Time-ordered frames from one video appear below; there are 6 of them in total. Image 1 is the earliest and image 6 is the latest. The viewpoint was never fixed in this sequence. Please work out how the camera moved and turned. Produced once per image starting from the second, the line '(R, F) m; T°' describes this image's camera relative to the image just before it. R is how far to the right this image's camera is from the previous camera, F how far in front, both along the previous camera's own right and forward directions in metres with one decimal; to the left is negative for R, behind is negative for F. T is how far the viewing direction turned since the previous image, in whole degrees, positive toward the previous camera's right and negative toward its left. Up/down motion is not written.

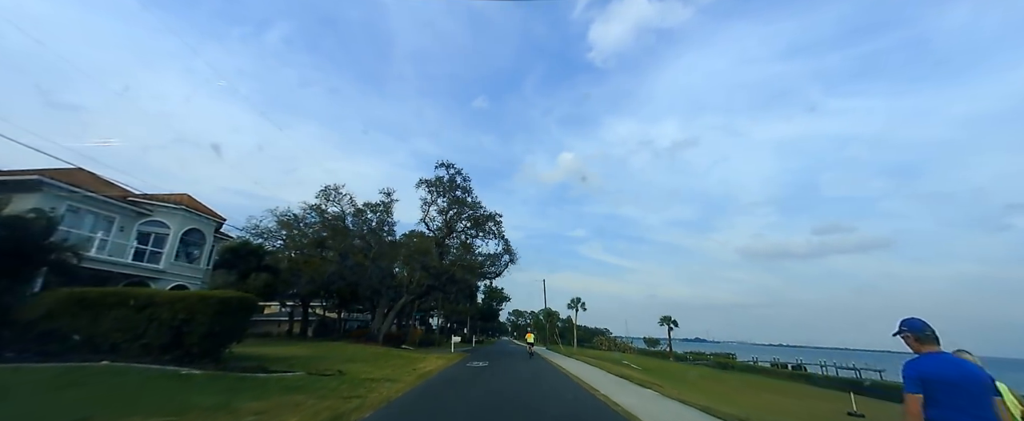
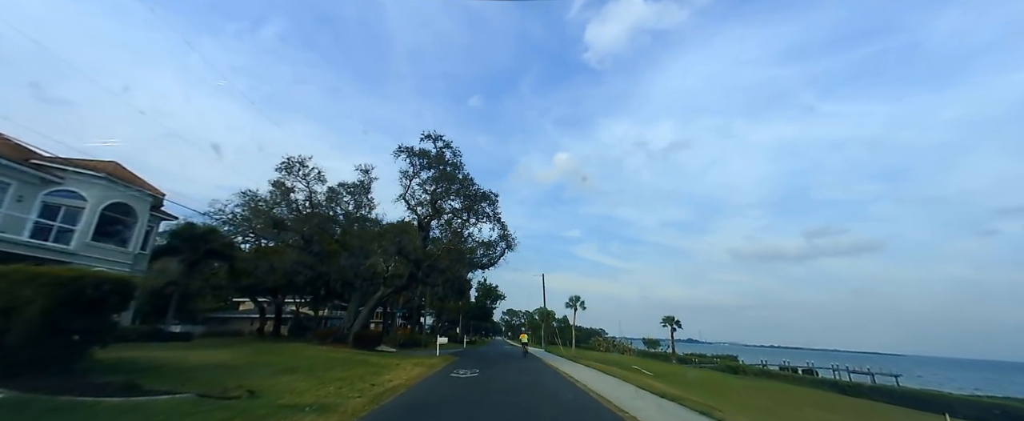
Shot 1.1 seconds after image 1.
(-0.1, +3.5) m; +1°
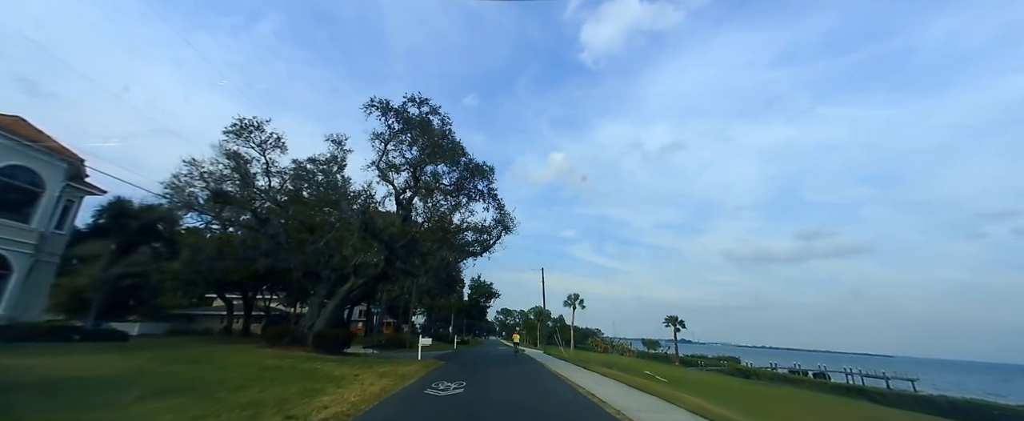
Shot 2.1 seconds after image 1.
(-0.1, +3.2) m; +1°
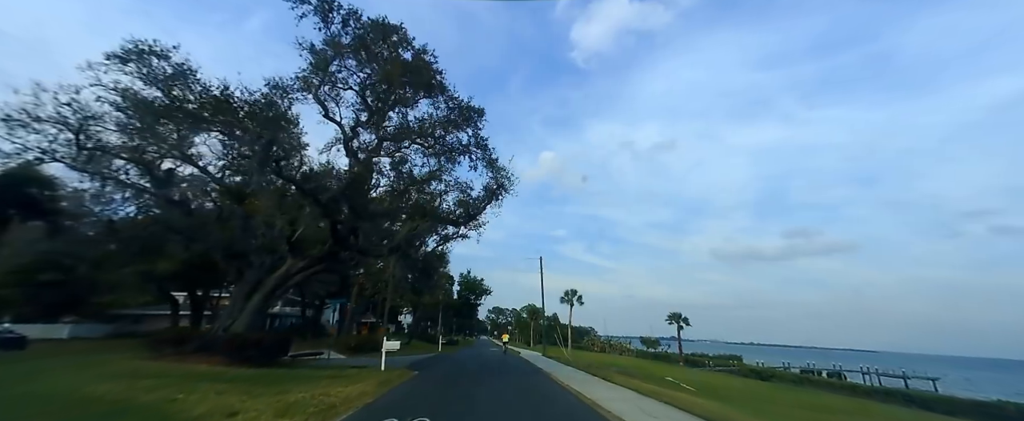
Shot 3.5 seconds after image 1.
(-0.1, +4.0) m; +1°
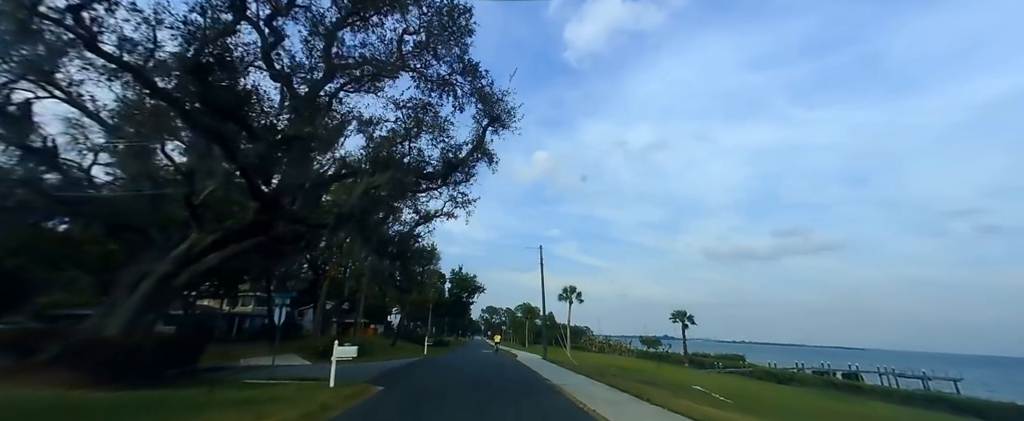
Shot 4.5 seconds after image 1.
(-0.1, +3.2) m; +1°
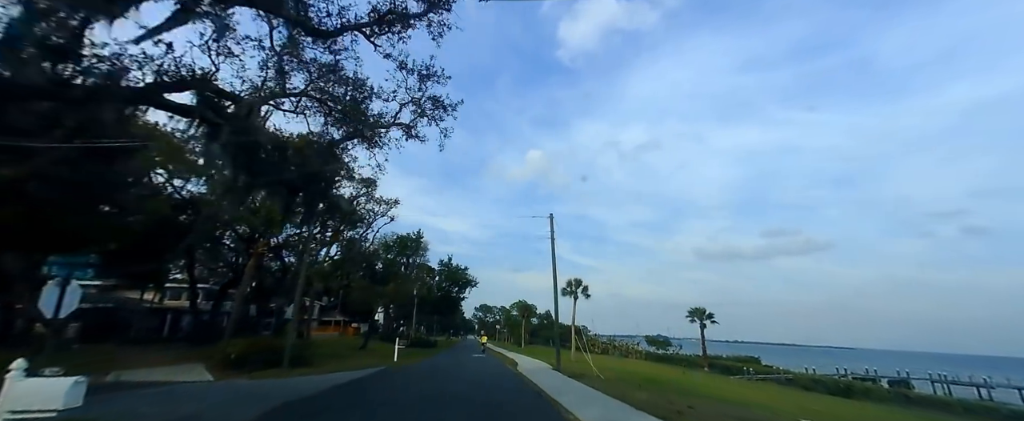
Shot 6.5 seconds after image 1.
(-0.3, +6.0) m; +1°
